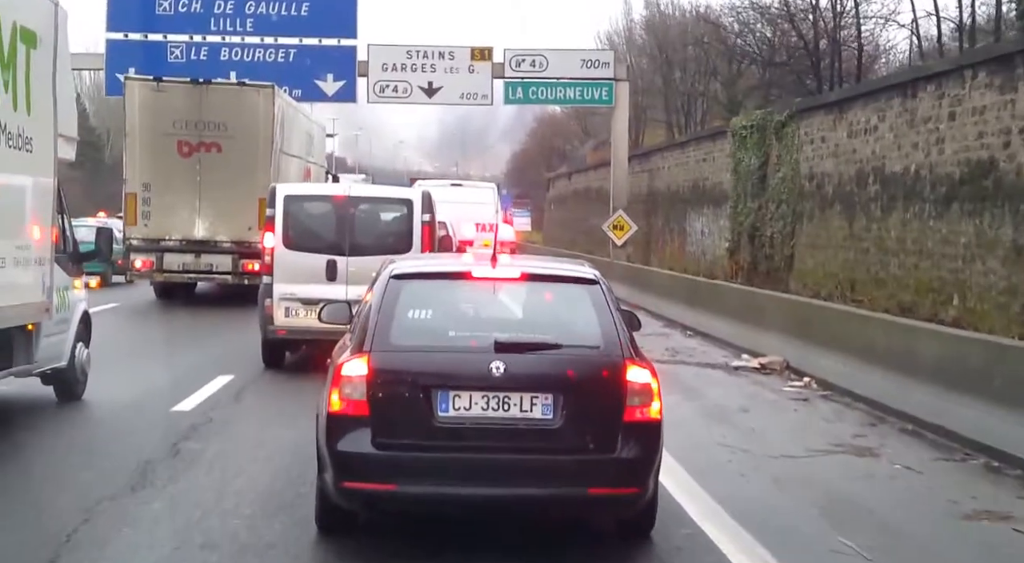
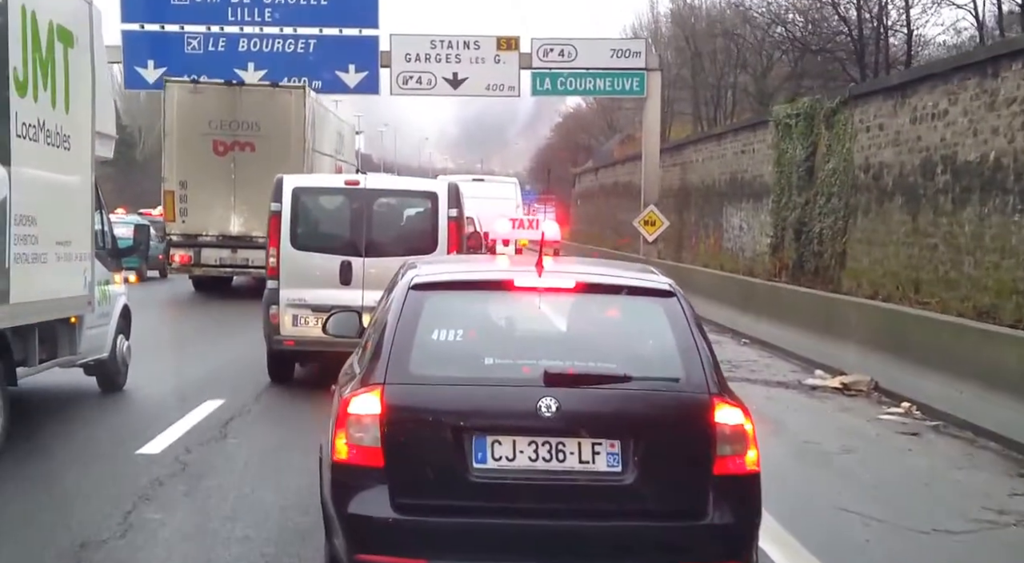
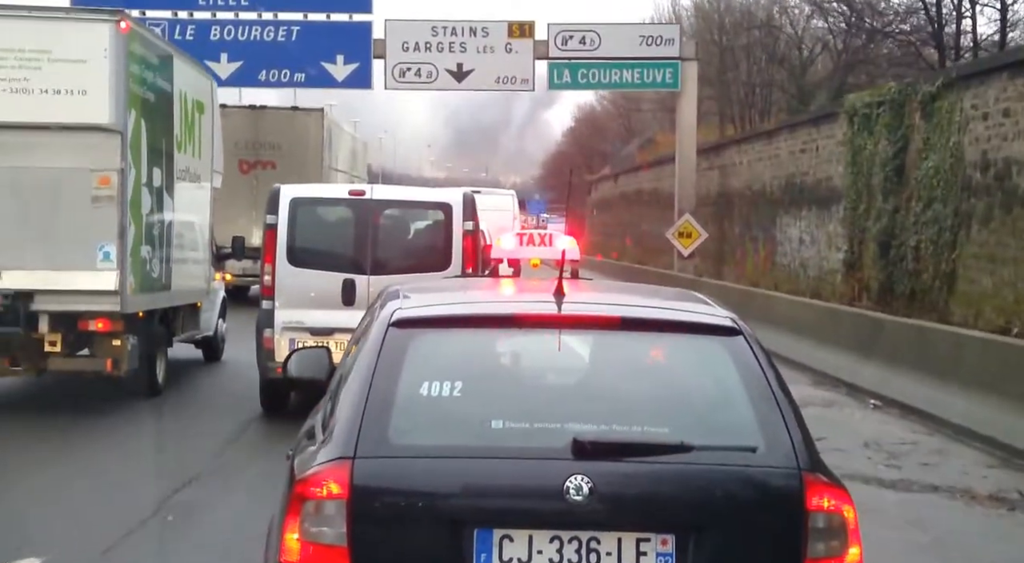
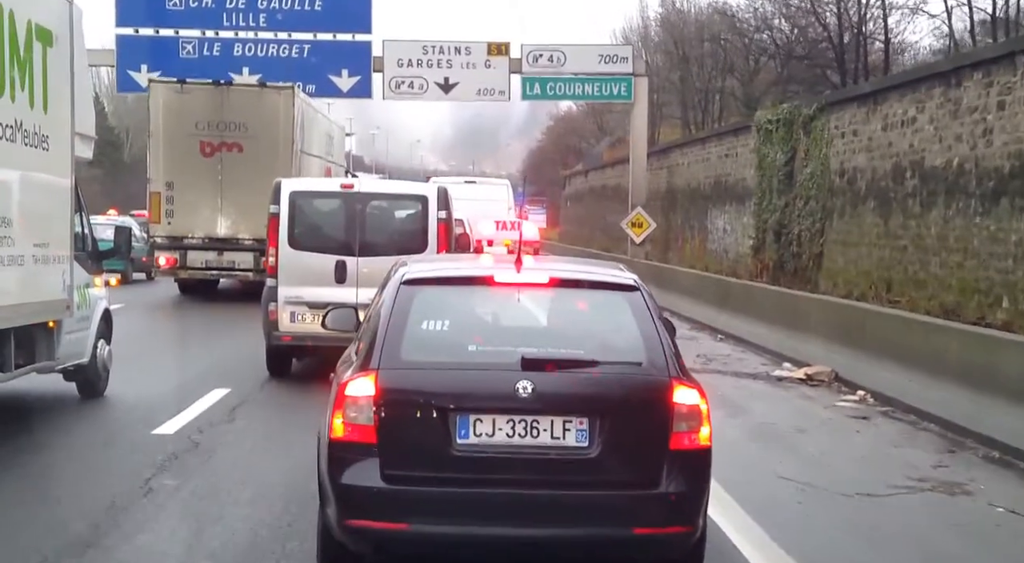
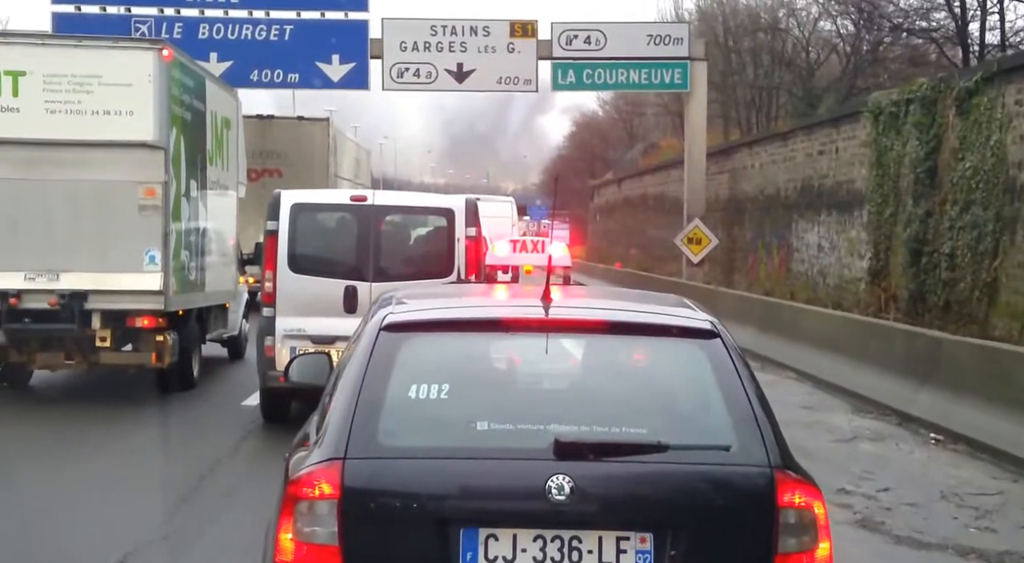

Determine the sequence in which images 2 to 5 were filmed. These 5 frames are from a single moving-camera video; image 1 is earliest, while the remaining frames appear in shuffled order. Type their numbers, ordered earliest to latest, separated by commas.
4, 2, 3, 5
